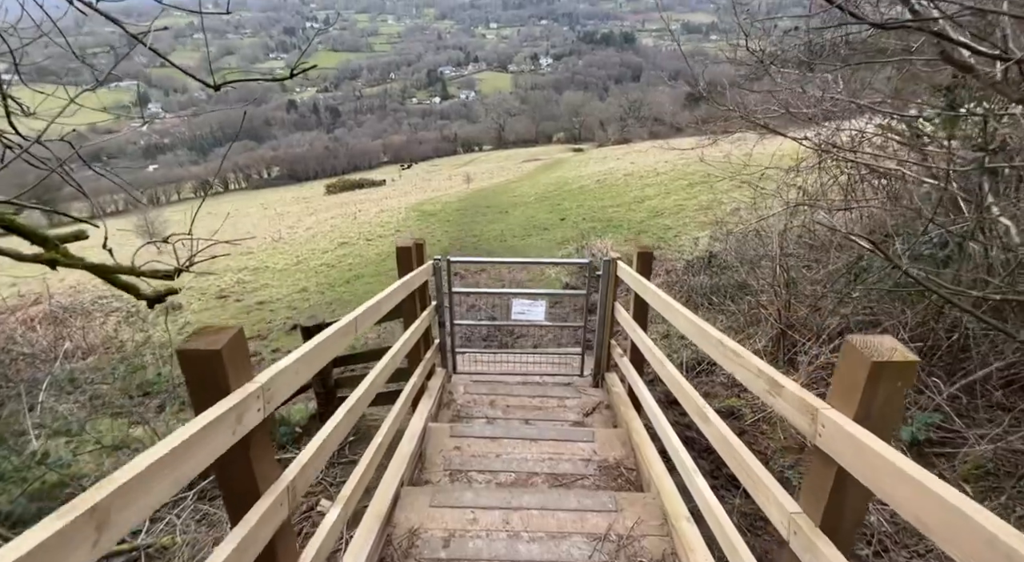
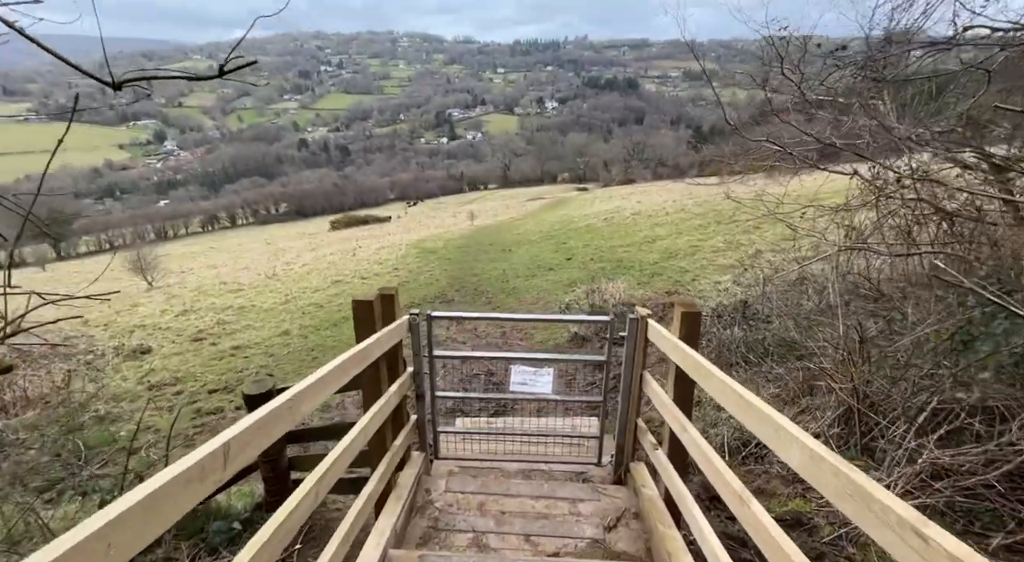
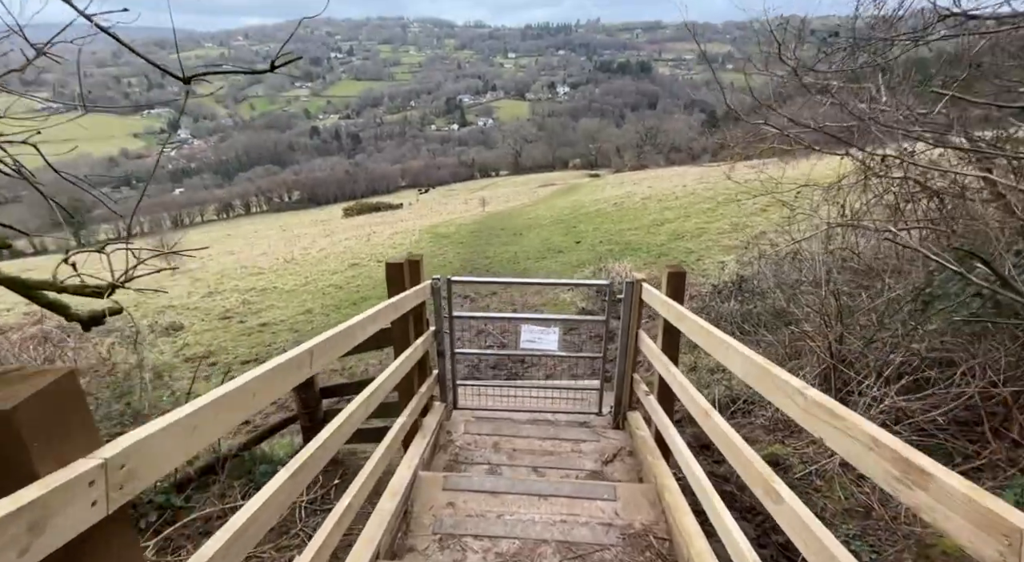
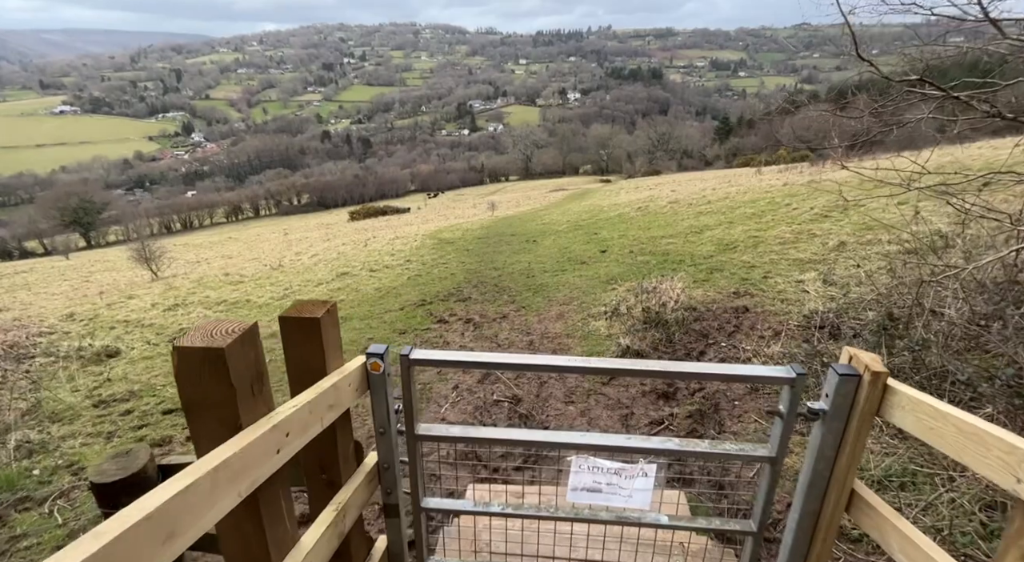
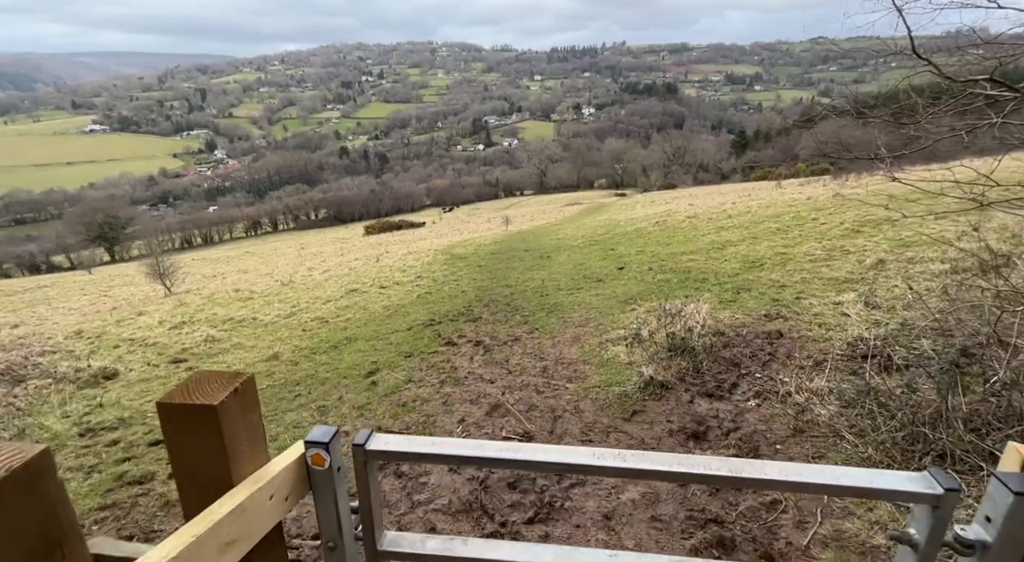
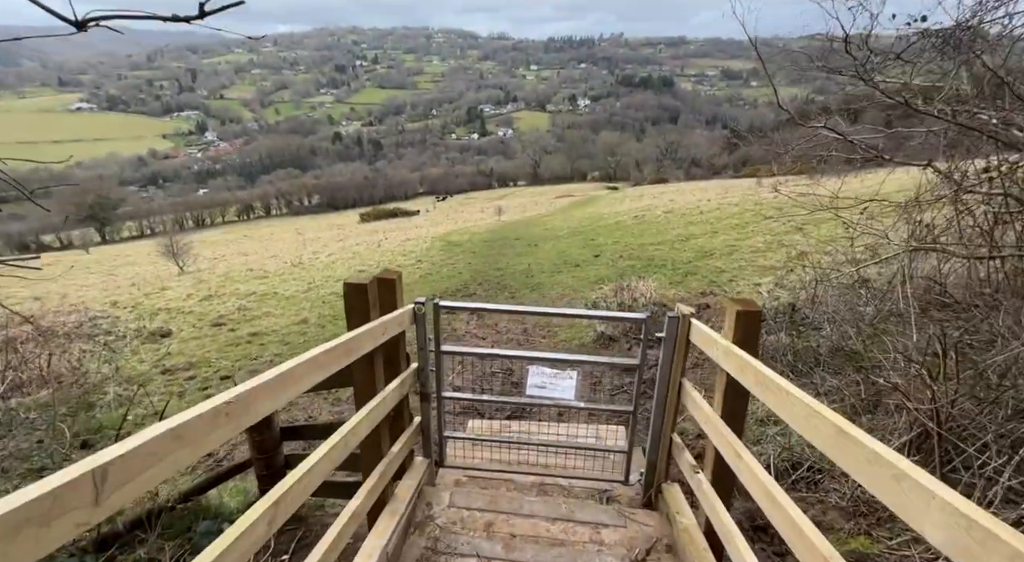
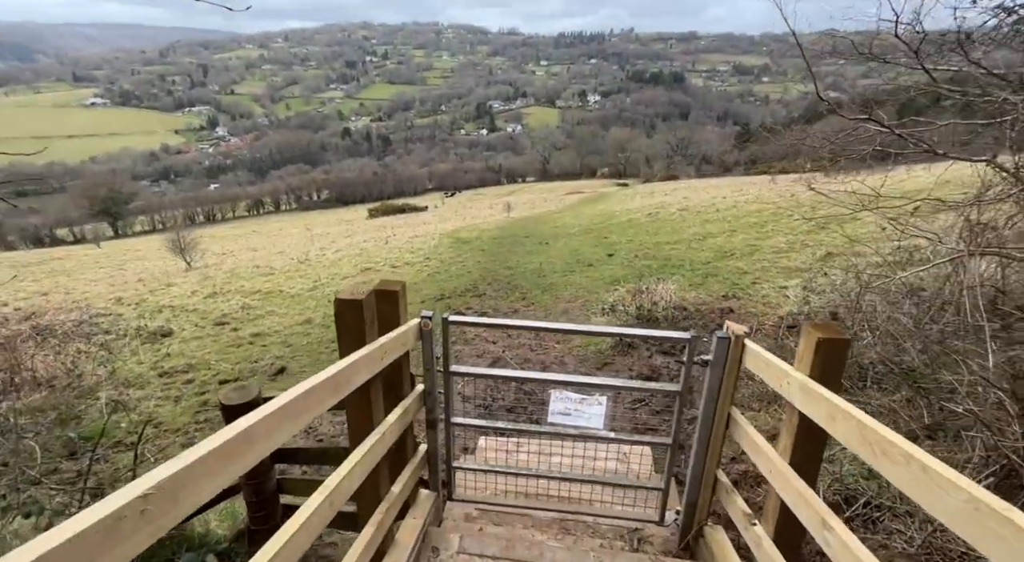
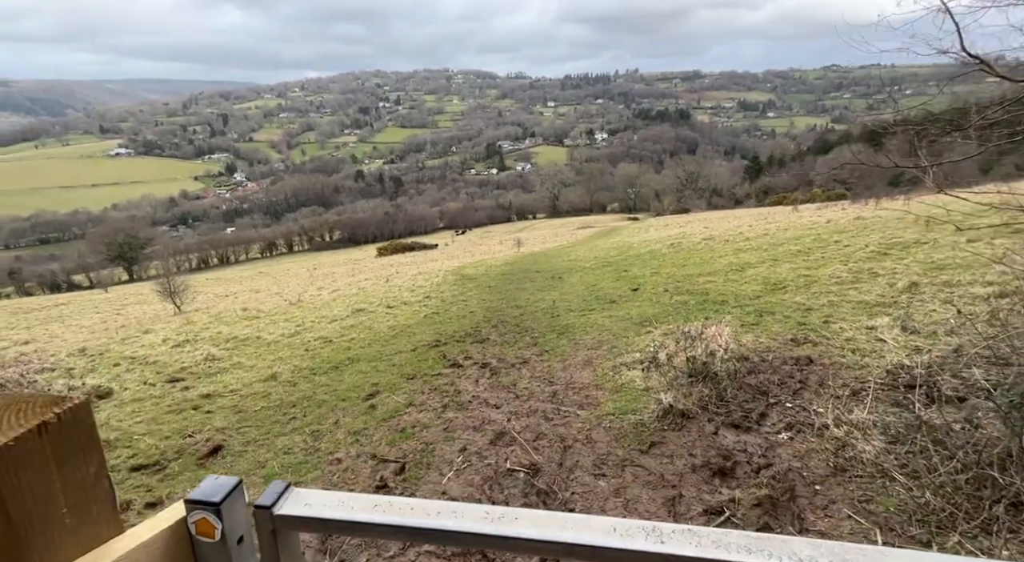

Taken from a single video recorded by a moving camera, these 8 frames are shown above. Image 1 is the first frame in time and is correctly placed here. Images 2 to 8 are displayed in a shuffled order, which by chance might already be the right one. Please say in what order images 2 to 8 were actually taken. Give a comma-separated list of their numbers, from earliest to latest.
3, 2, 6, 7, 4, 5, 8
